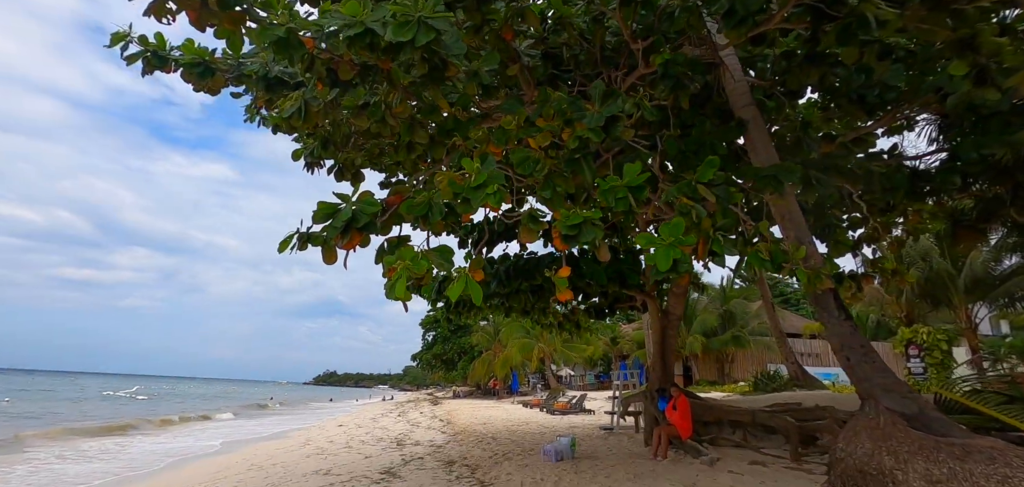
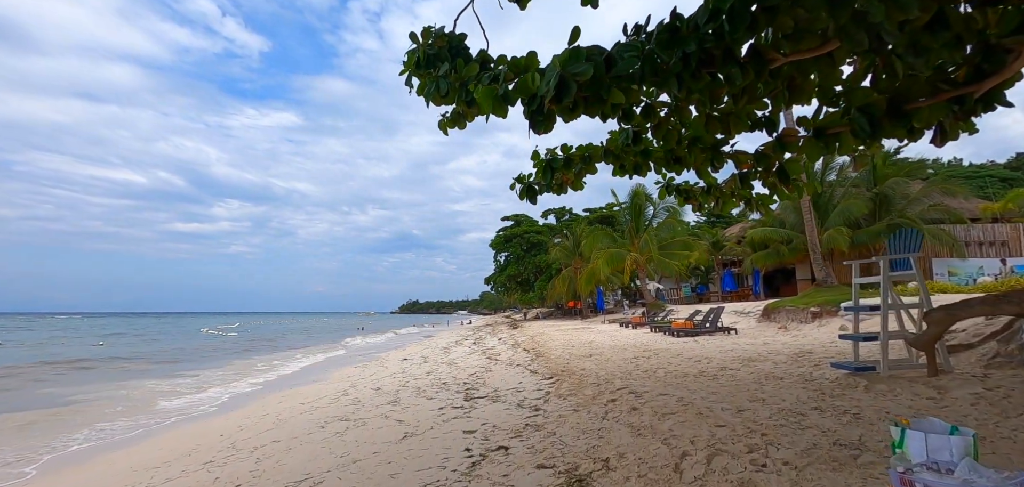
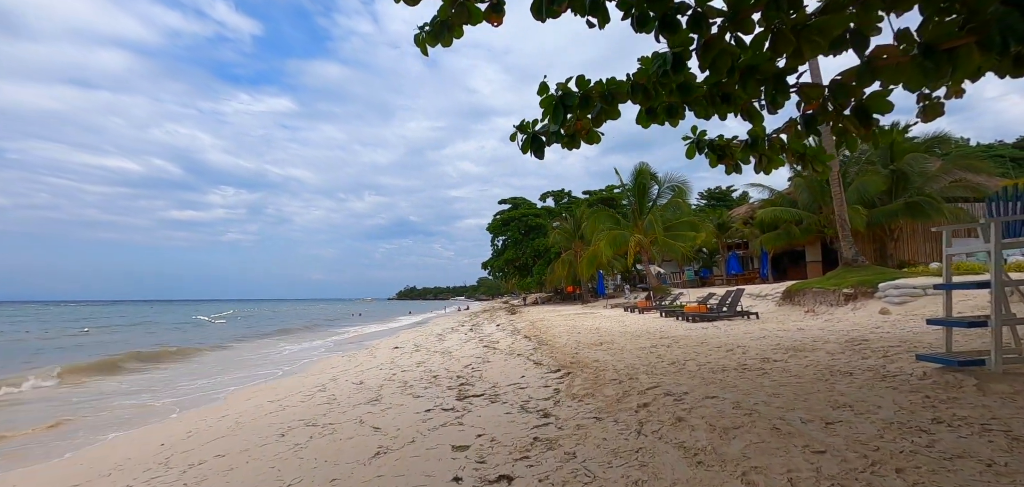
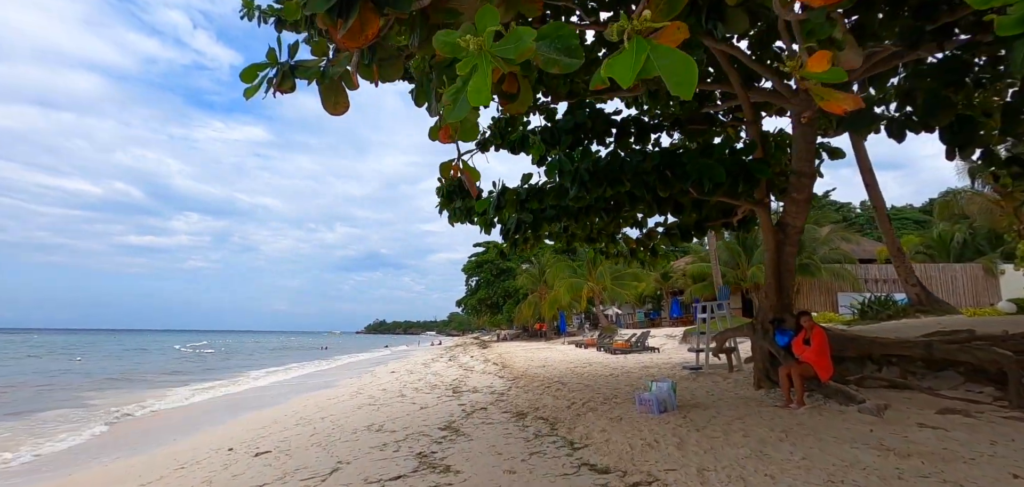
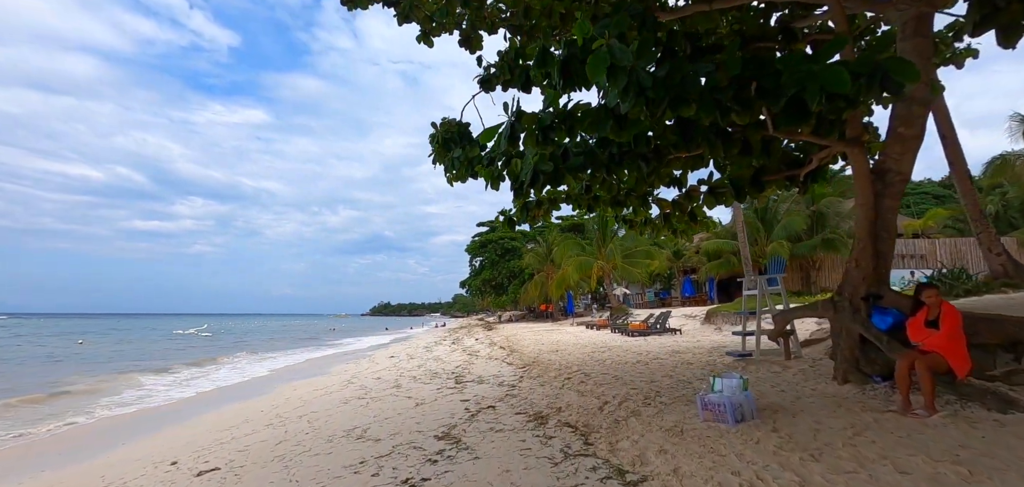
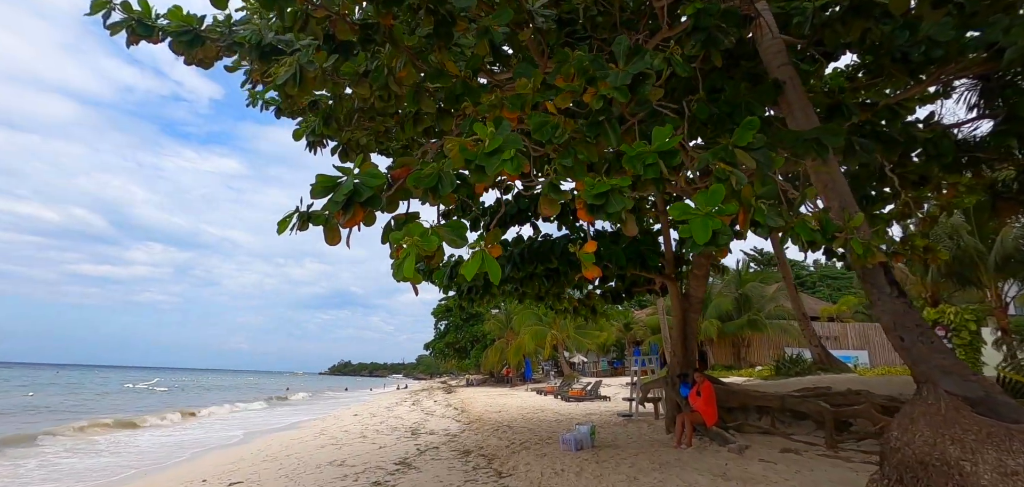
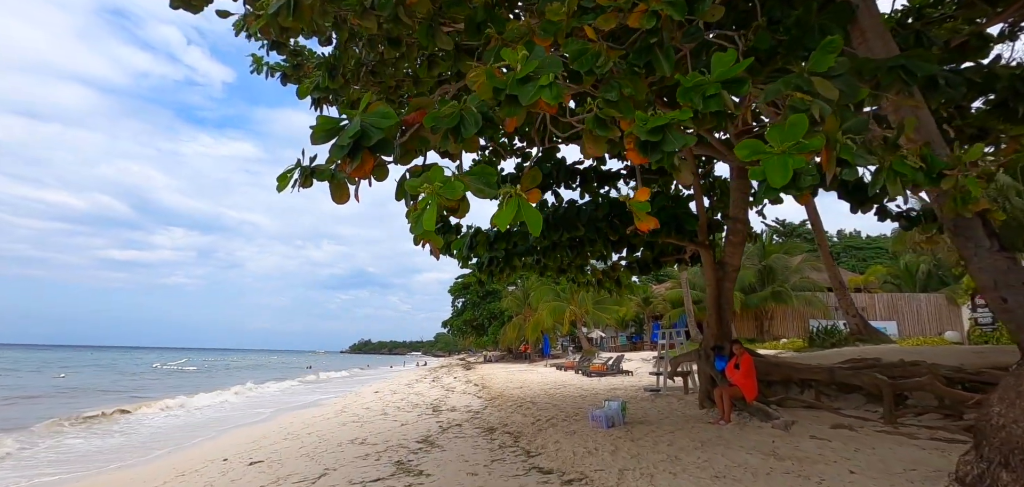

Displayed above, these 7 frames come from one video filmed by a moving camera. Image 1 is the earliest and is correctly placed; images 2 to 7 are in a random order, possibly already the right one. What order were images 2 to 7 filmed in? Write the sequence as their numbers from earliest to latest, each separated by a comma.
6, 7, 4, 5, 2, 3
